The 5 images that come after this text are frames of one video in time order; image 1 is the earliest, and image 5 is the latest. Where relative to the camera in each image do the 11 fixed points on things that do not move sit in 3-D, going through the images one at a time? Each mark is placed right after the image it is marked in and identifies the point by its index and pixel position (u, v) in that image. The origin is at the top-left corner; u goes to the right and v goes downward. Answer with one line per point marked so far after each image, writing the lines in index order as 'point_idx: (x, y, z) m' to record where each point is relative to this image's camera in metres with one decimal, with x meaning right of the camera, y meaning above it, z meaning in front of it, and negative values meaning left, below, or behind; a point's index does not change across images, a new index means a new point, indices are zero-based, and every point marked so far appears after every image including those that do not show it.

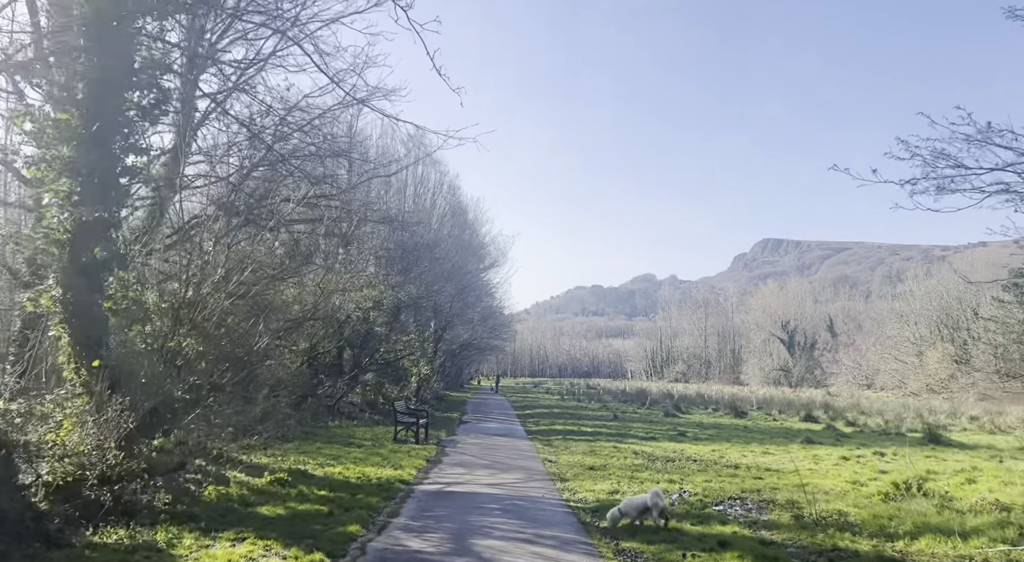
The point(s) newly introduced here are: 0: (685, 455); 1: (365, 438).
0: (+3.2, -3.3, +13.7) m
1: (-3.2, -3.4, +15.6) m
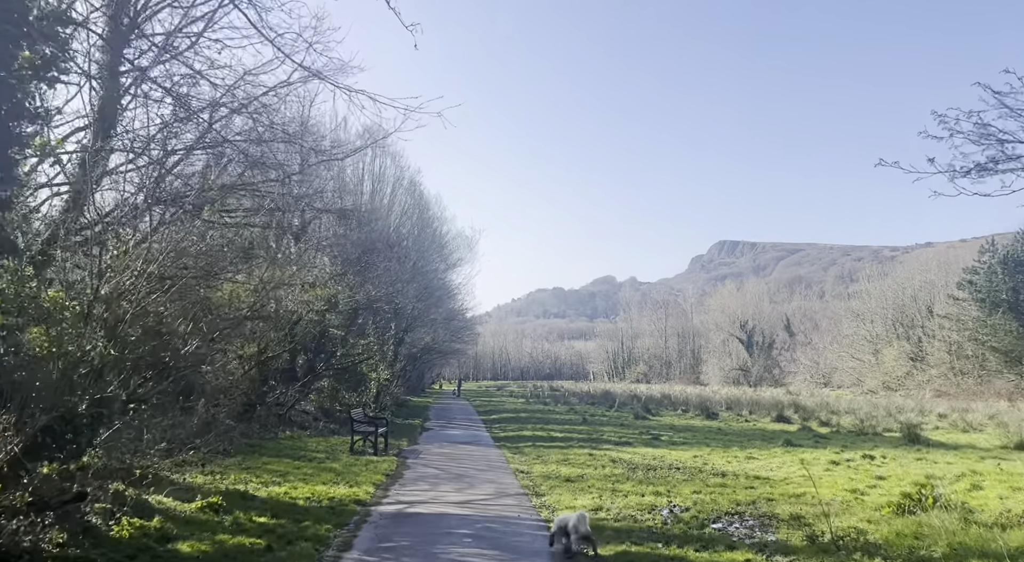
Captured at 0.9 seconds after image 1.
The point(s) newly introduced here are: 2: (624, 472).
0: (+2.6, -3.2, +12.7) m
1: (-3.8, -3.3, +14.3) m
2: (+1.8, -3.0, +11.5) m
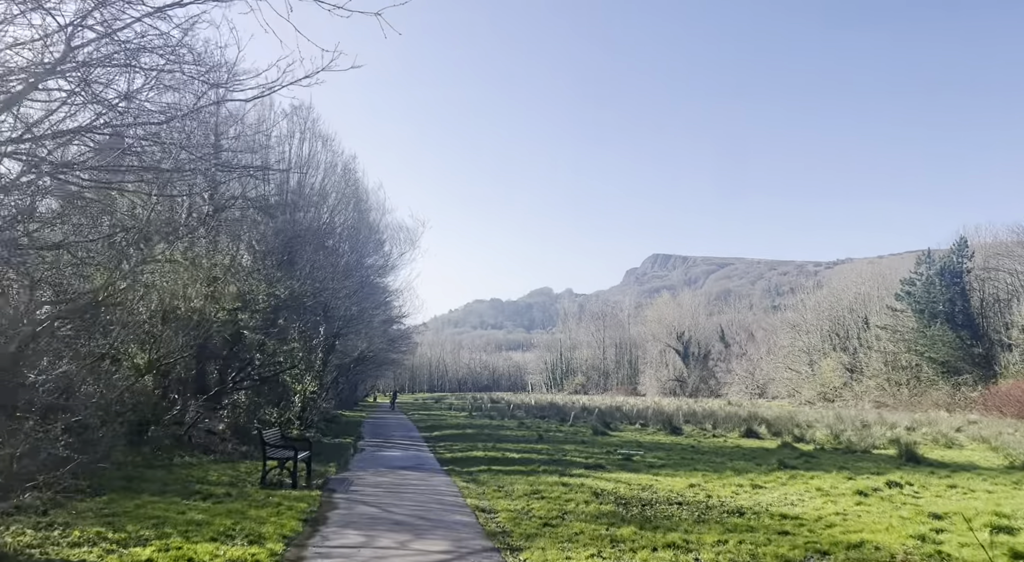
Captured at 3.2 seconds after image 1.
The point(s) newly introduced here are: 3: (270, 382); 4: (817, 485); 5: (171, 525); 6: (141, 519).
0: (+2.0, -3.0, +10.3) m
1: (-4.6, -3.1, +11.3) m
2: (+1.3, -2.8, +9.0) m
3: (-6.4, -2.7, +19.2) m
4: (+4.6, -3.1, +11.1) m
5: (-3.6, -2.6, +7.8) m
6: (-4.1, -2.6, +8.0) m
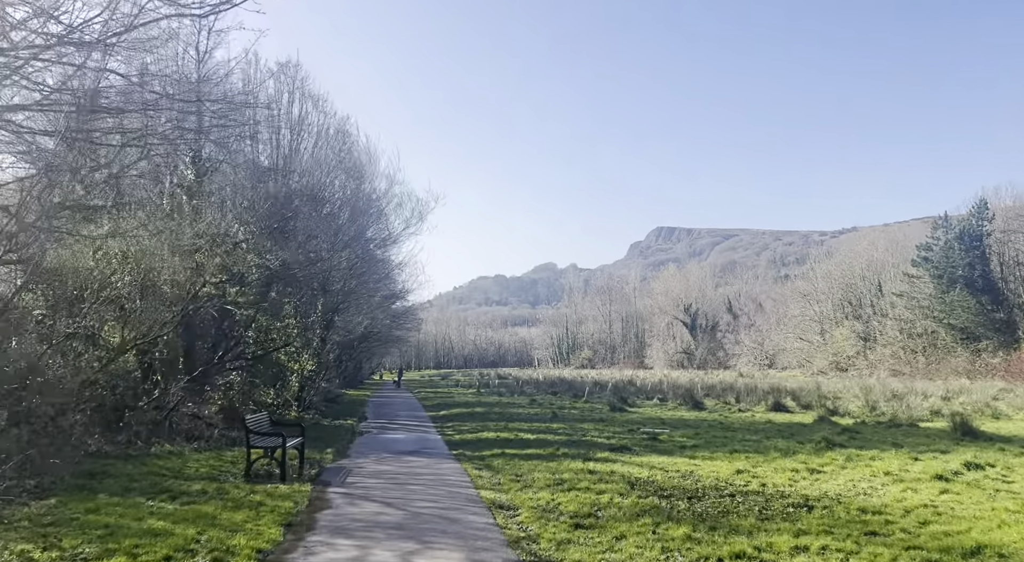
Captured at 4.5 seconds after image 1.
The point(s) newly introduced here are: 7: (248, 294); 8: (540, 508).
0: (+2.3, -2.4, +8.9) m
1: (-4.3, -2.7, +10.0) m
2: (+1.5, -2.3, +7.5) m
3: (-6.1, -2.0, +17.8) m
4: (+4.9, -2.5, +9.7) m
5: (-3.4, -2.2, +6.4) m
6: (-3.8, -2.2, +6.6) m
7: (-5.9, -0.3, +16.5) m
8: (+0.3, -2.4, +7.9) m
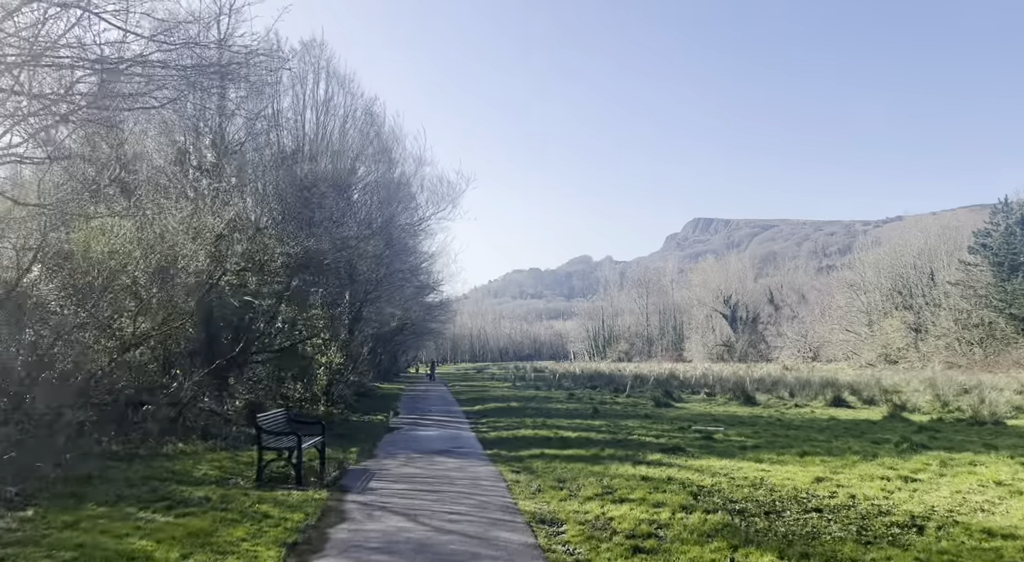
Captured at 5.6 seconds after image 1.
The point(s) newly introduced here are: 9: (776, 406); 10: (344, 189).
0: (+2.7, -2.2, +7.6) m
1: (-3.8, -2.4, +9.0) m
2: (+1.9, -2.1, +6.3) m
3: (-5.2, -1.7, +16.9) m
4: (+5.4, -2.2, +8.3) m
5: (-3.1, -2.1, +5.4) m
6: (-3.5, -2.1, +5.6) m
7: (-5.1, 0.0, +15.6) m
8: (+0.7, -2.2, +6.7) m
9: (+7.1, -3.3, +19.5) m
10: (-4.5, +2.4, +19.3) m
